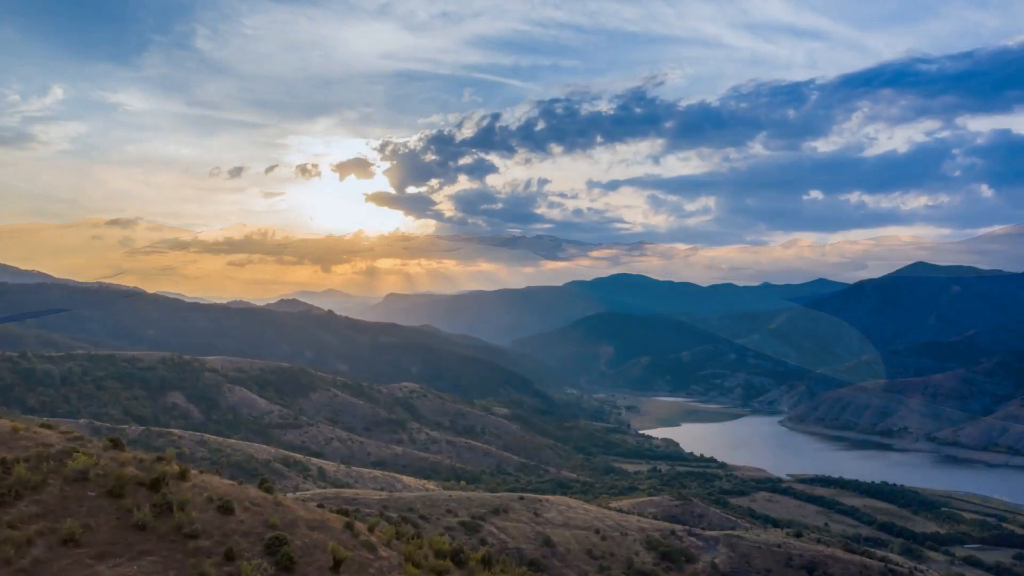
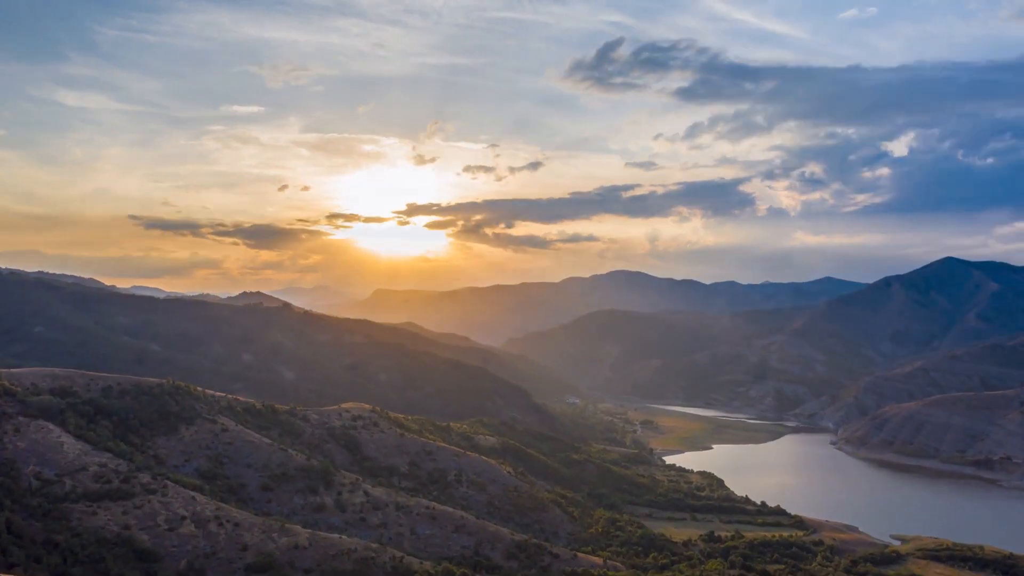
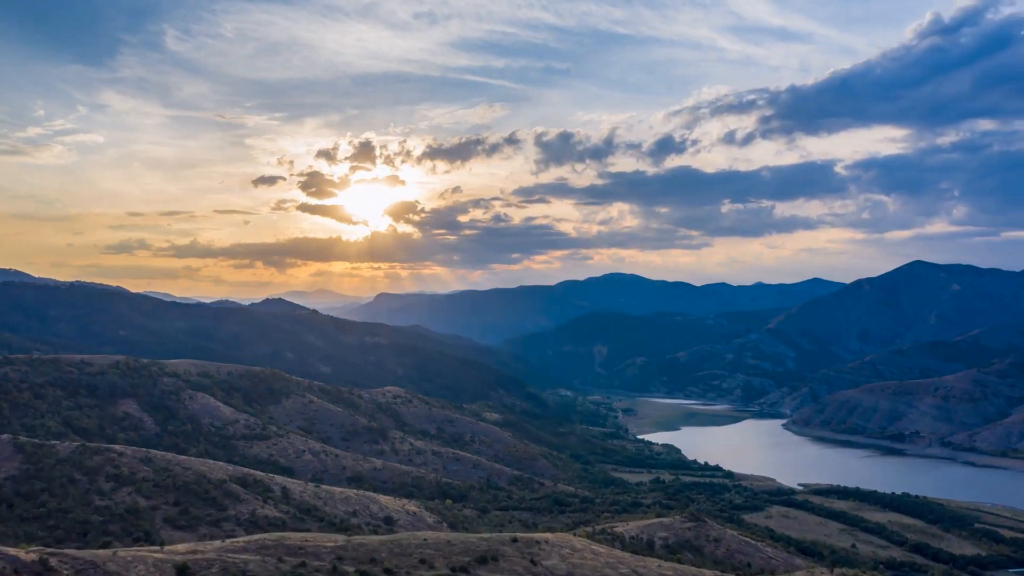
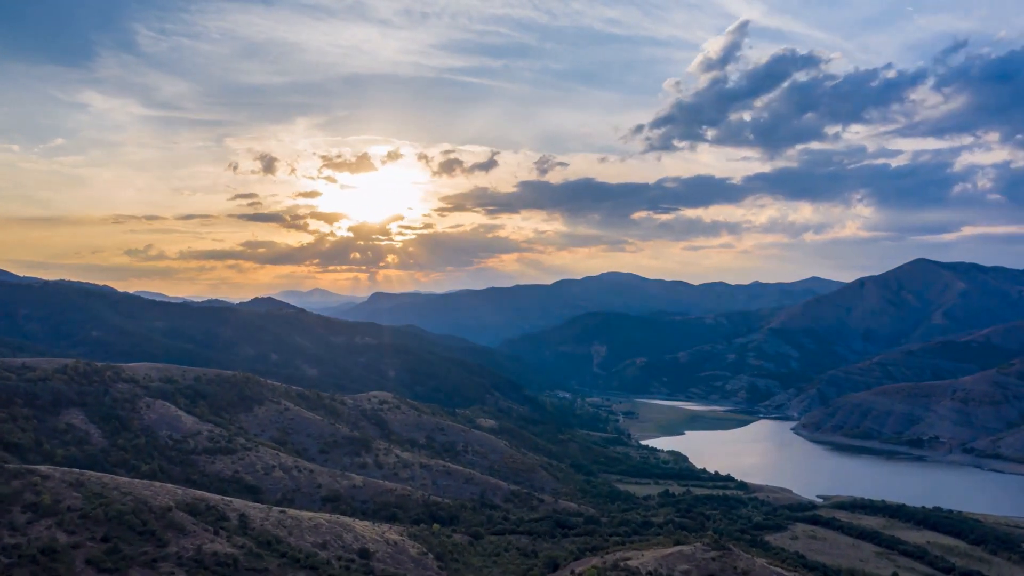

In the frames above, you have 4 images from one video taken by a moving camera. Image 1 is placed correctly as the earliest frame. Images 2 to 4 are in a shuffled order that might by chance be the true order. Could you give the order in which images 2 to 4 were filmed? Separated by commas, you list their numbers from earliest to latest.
3, 4, 2
